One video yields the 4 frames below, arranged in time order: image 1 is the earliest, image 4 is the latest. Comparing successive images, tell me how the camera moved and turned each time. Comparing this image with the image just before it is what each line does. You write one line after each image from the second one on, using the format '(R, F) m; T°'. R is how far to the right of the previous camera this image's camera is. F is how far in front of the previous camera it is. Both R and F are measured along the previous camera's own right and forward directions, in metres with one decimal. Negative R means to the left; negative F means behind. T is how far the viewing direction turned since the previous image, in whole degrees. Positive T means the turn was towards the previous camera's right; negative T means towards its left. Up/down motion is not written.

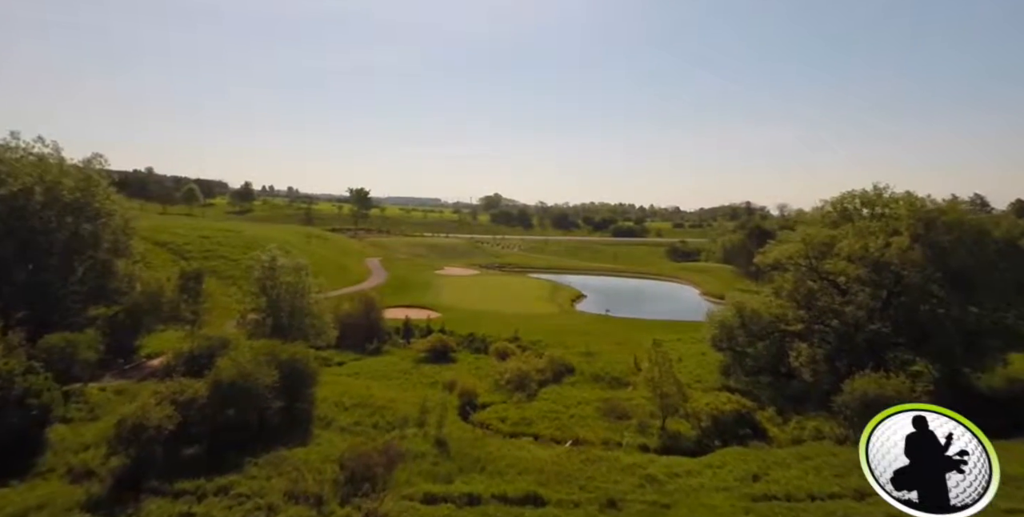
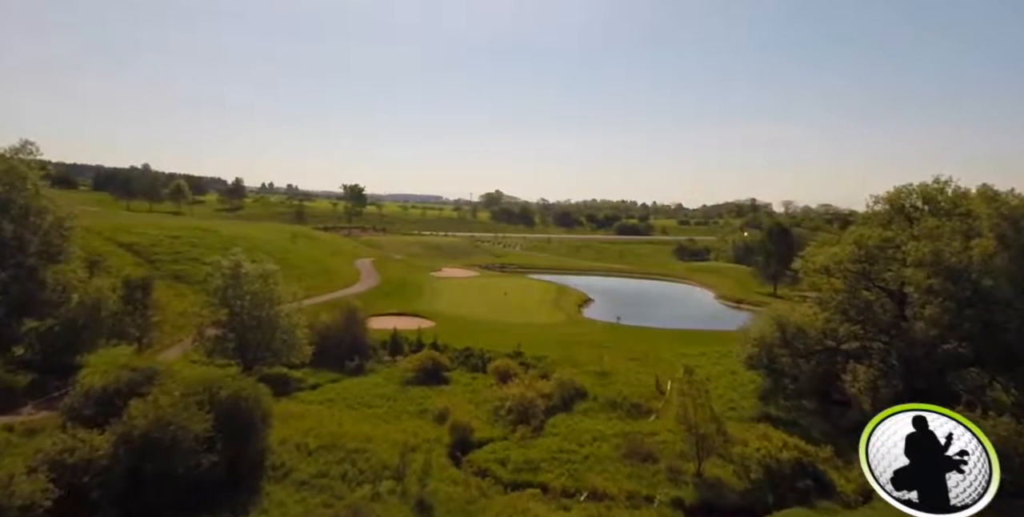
(0.0, +6.0) m; 0°
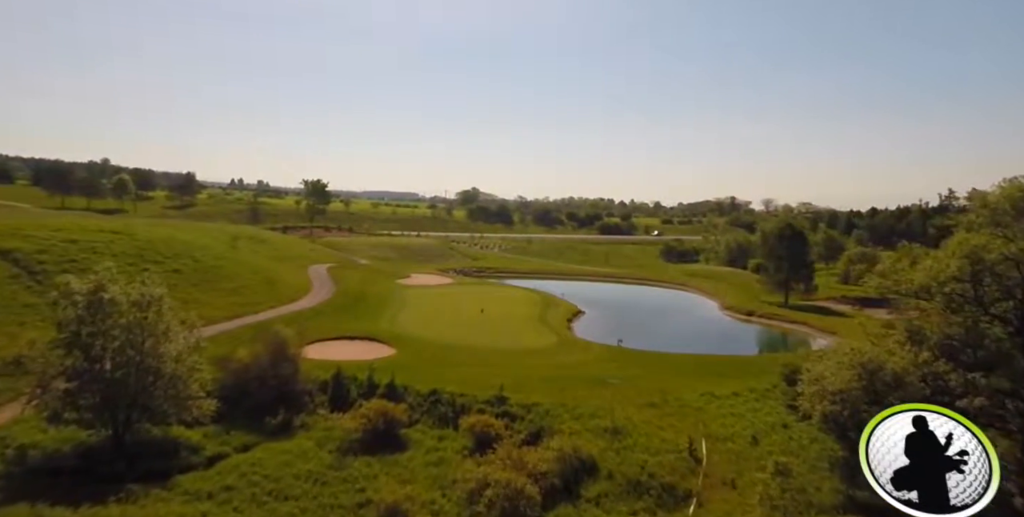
(-0.2, +10.4) m; +2°
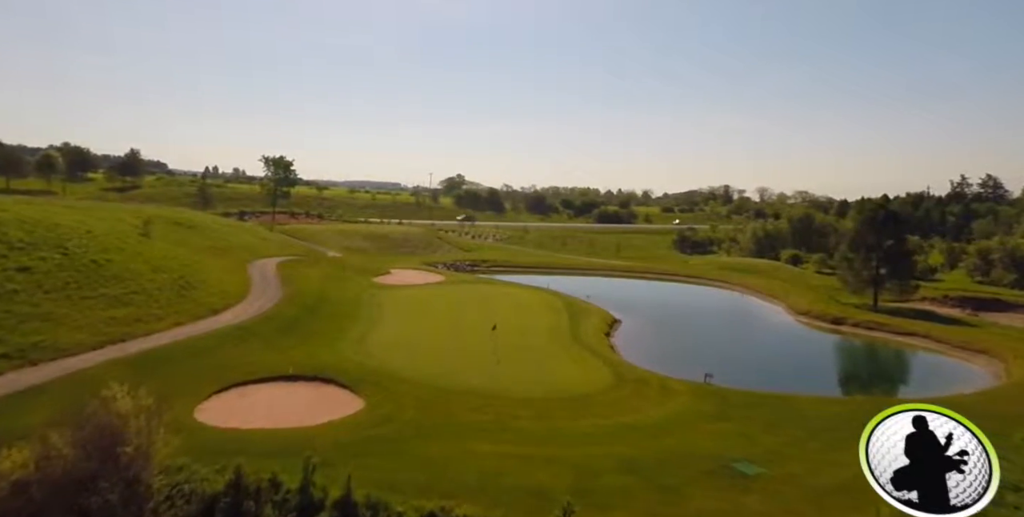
(-2.6, +17.1) m; +2°
